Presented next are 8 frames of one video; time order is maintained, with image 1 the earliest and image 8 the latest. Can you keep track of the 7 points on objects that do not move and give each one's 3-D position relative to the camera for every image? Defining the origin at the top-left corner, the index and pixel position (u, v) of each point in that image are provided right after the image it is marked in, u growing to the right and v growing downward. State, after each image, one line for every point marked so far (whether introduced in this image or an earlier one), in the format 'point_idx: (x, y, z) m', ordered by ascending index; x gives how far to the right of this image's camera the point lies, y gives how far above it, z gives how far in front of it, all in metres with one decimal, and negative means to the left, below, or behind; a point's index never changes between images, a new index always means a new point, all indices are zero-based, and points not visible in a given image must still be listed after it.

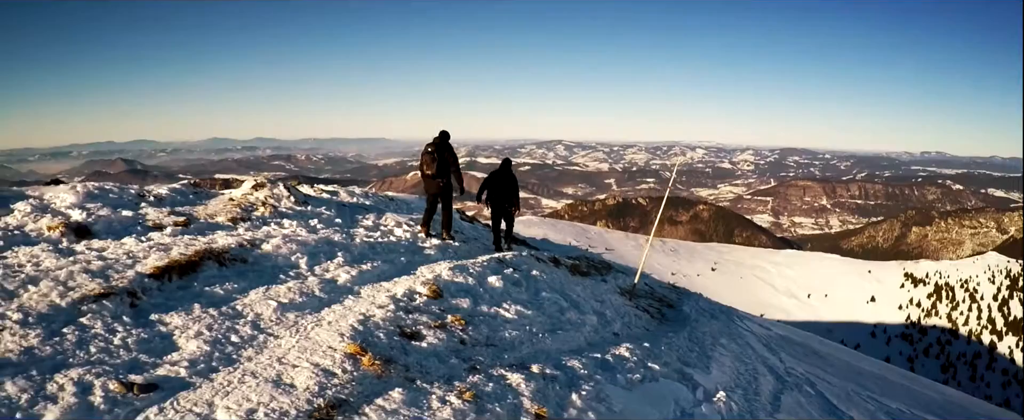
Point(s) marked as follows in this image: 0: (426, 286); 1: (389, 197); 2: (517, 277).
0: (-1.5, -1.2, +8.5) m
1: (-3.5, +0.2, +15.4) m
2: (+0.1, -1.3, +10.1) m
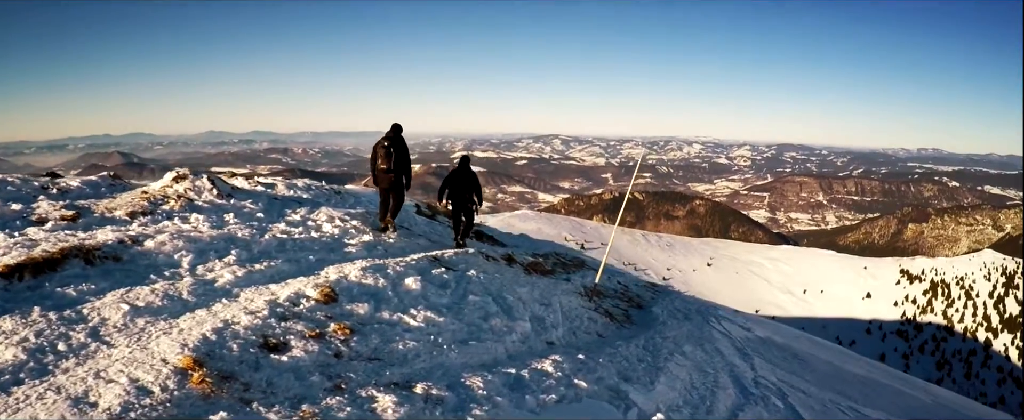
0: (-2.7, -1.1, +7.4) m
1: (-4.7, +0.4, +14.2) m
2: (-1.1, -1.1, +9.0) m
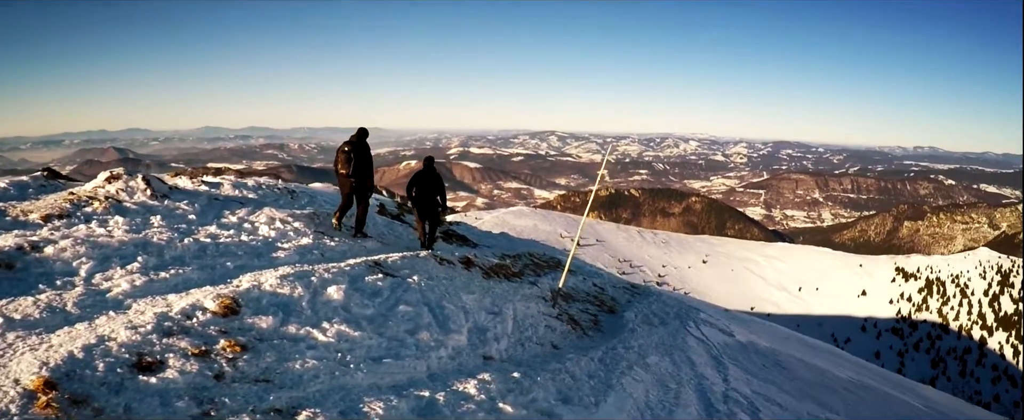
0: (-3.6, -1.1, +6.7) m
1: (-5.6, +0.5, +13.5) m
2: (-2.0, -1.2, +8.3) m
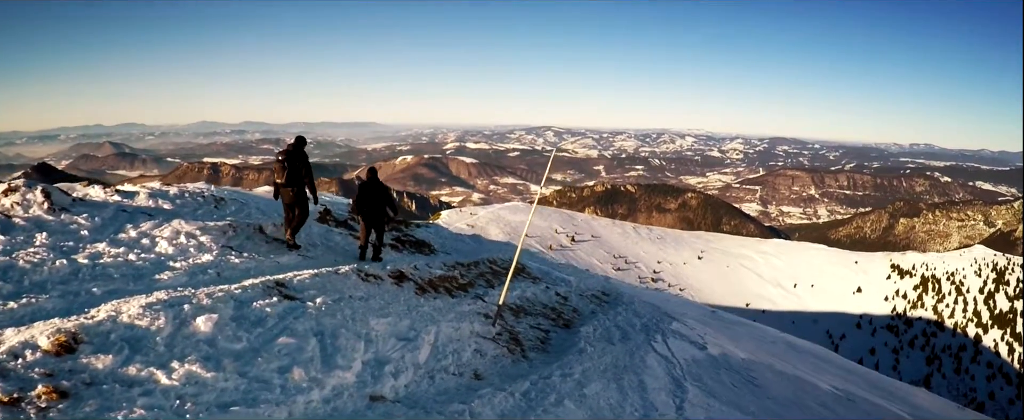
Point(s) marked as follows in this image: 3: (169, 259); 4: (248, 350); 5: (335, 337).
0: (-4.9, -1.4, +5.9) m
1: (-6.9, +0.3, +12.7) m
2: (-3.3, -1.4, +7.5) m
3: (-5.6, -0.8, +8.7) m
4: (-3.2, -1.7, +6.5) m
5: (-2.4, -1.7, +7.5) m
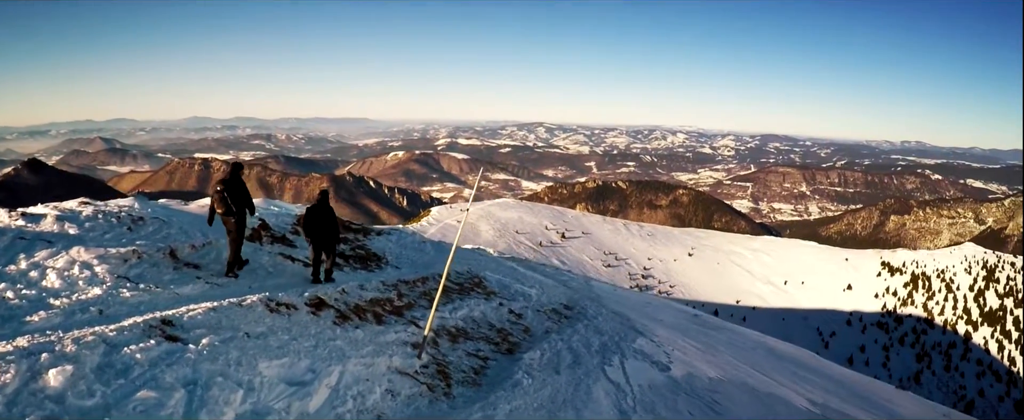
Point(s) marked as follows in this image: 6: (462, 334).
0: (-6.2, -1.8, +5.1) m
1: (-8.3, -0.1, +11.9) m
2: (-4.6, -1.9, +6.7) m
3: (-6.9, -1.2, +7.9) m
4: (-4.5, -2.1, +5.7) m
5: (-3.7, -2.2, +6.8) m
6: (-1.1, -2.7, +11.9) m
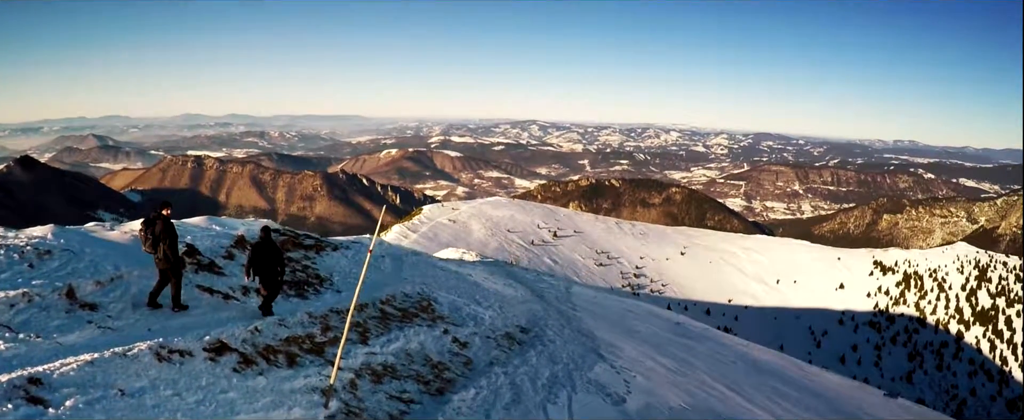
0: (-7.6, -2.5, +4.3) m
1: (-9.7, -0.7, +11.1) m
2: (-6.0, -2.5, +5.9) m
3: (-8.2, -1.8, +7.1) m
4: (-5.8, -2.8, +4.9) m
5: (-5.1, -2.8, +6.0) m
6: (-2.5, -3.3, +11.1) m
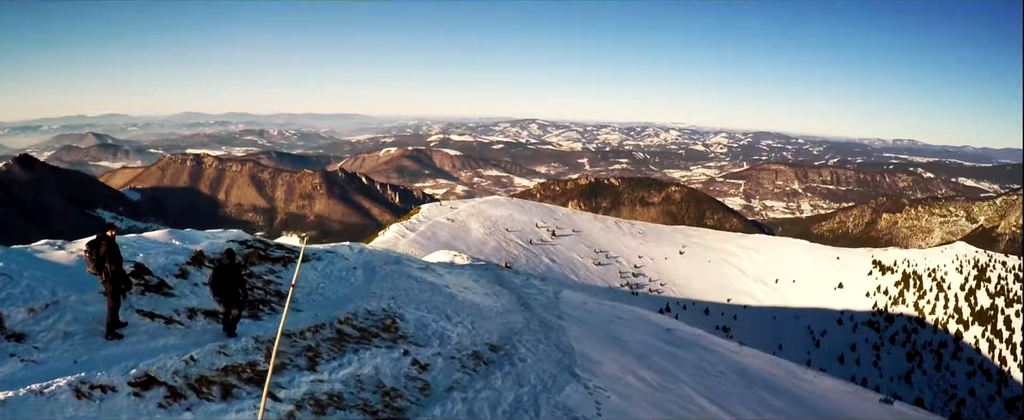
0: (-8.5, -2.9, +3.8) m
1: (-10.6, -1.2, +10.6) m
2: (-6.9, -2.9, +5.4) m
3: (-9.2, -2.3, +6.6) m
4: (-6.8, -3.2, +4.4) m
5: (-6.0, -3.3, +5.5) m
6: (-3.4, -3.7, +10.6) m
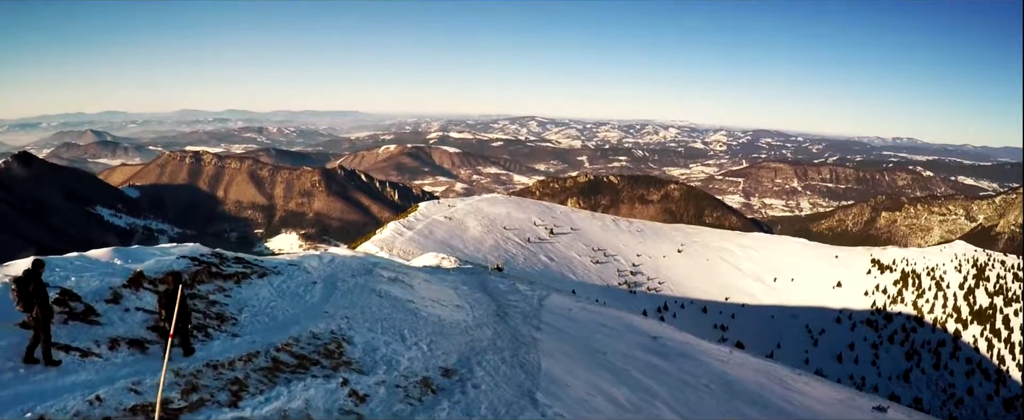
0: (-9.9, -3.5, +3.3) m
1: (-11.9, -1.7, +10.0) m
2: (-8.3, -3.5, +4.9) m
3: (-10.5, -2.9, +6.1) m
4: (-8.1, -3.8, +3.9) m
5: (-7.4, -3.9, +5.0) m
6: (-4.8, -4.3, +10.1) m
